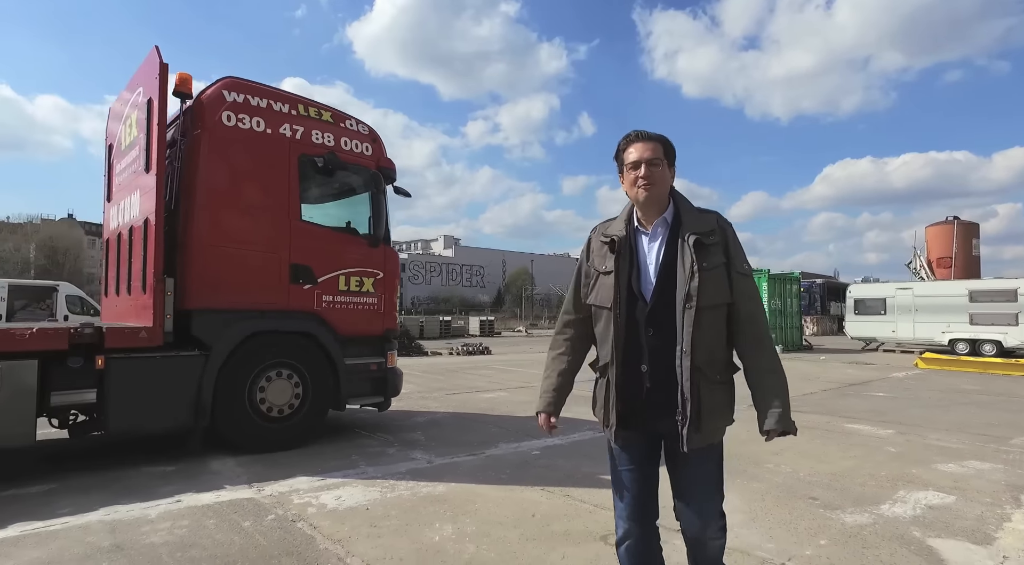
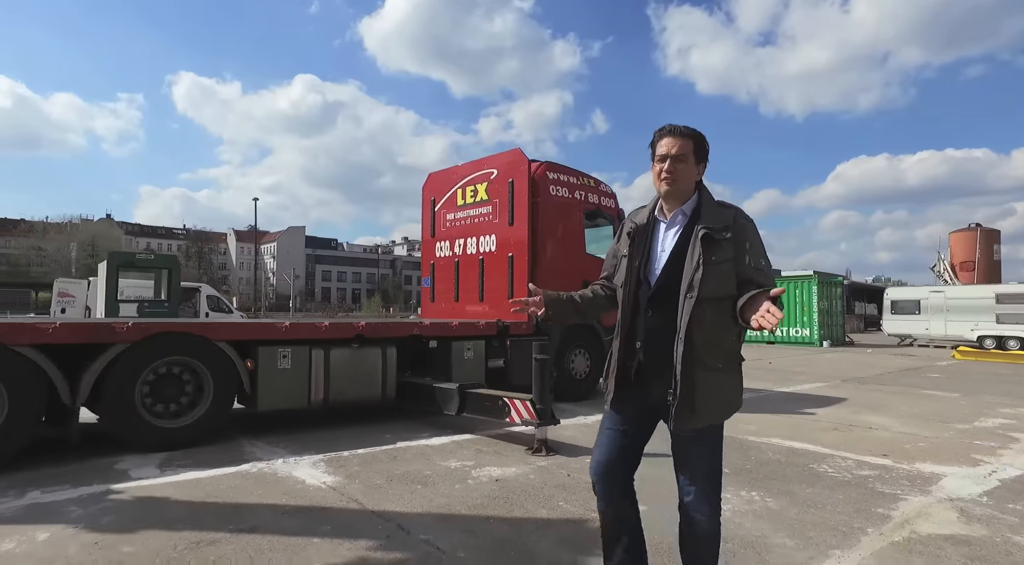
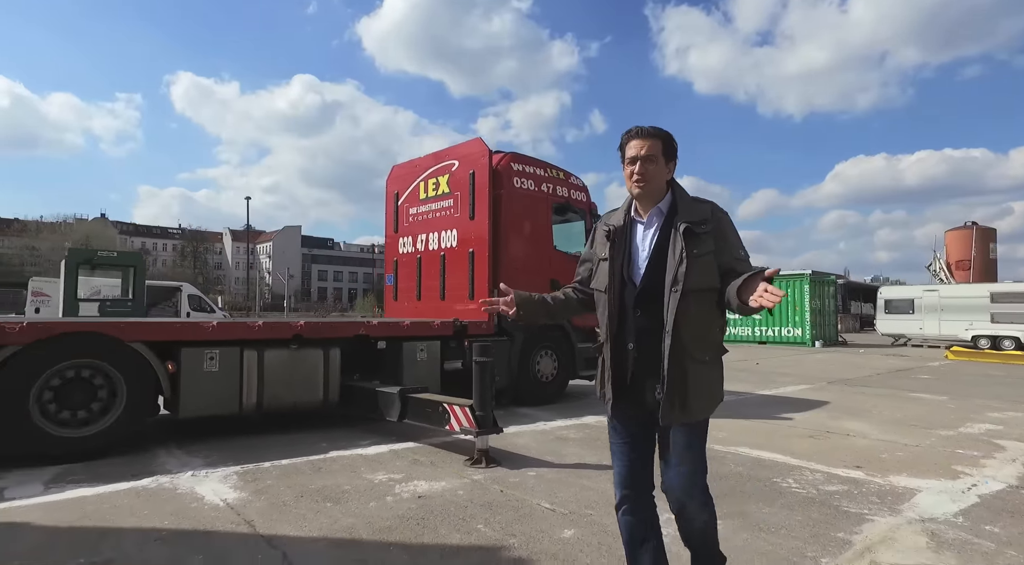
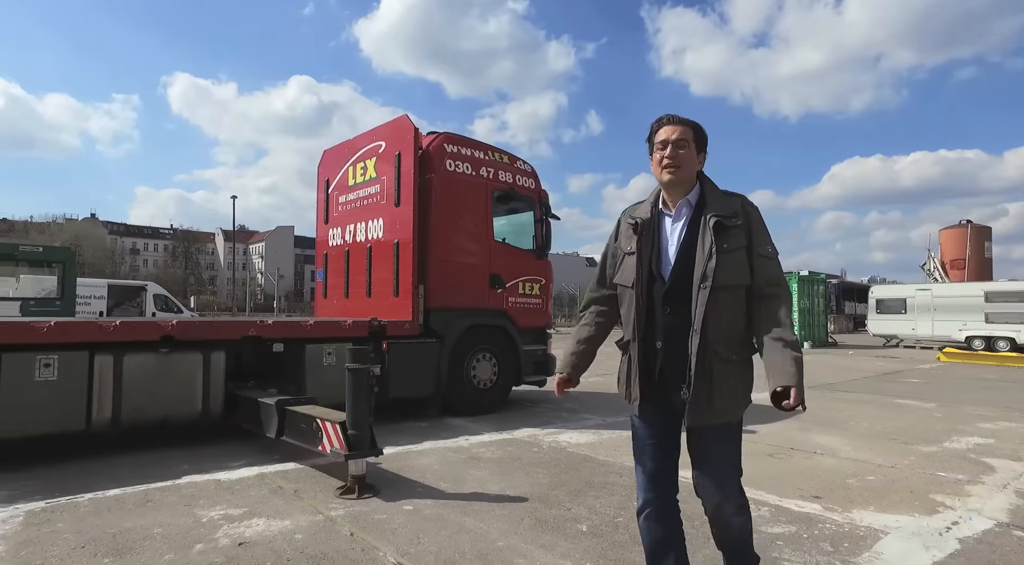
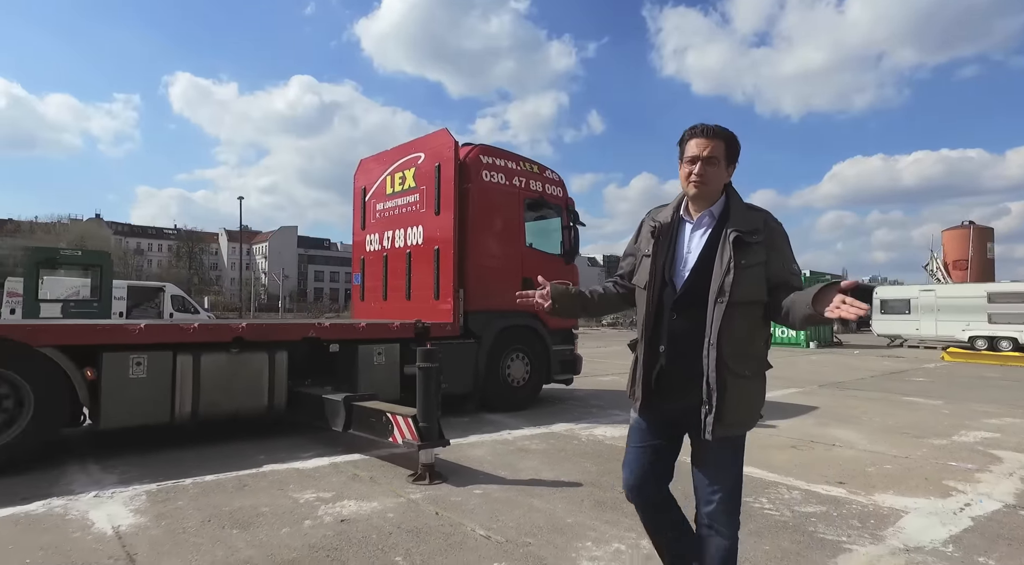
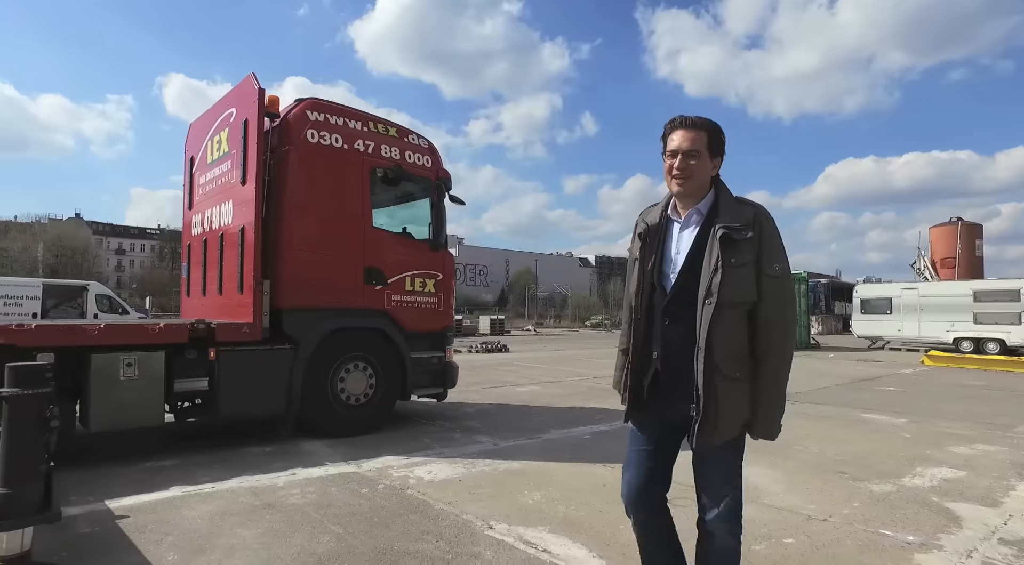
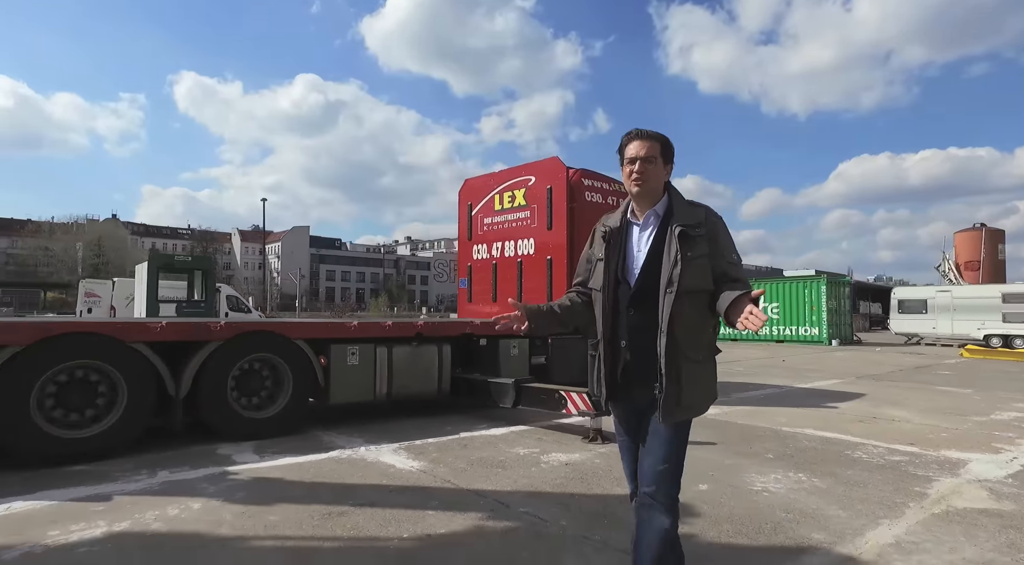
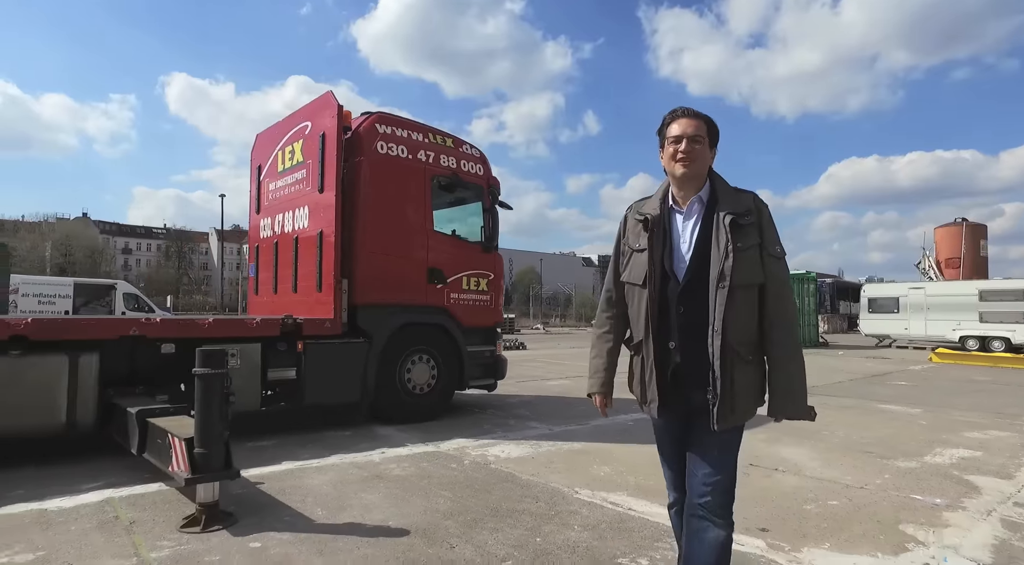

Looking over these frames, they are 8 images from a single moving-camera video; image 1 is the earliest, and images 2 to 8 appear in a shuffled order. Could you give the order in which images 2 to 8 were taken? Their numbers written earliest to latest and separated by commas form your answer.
6, 8, 4, 5, 3, 2, 7
